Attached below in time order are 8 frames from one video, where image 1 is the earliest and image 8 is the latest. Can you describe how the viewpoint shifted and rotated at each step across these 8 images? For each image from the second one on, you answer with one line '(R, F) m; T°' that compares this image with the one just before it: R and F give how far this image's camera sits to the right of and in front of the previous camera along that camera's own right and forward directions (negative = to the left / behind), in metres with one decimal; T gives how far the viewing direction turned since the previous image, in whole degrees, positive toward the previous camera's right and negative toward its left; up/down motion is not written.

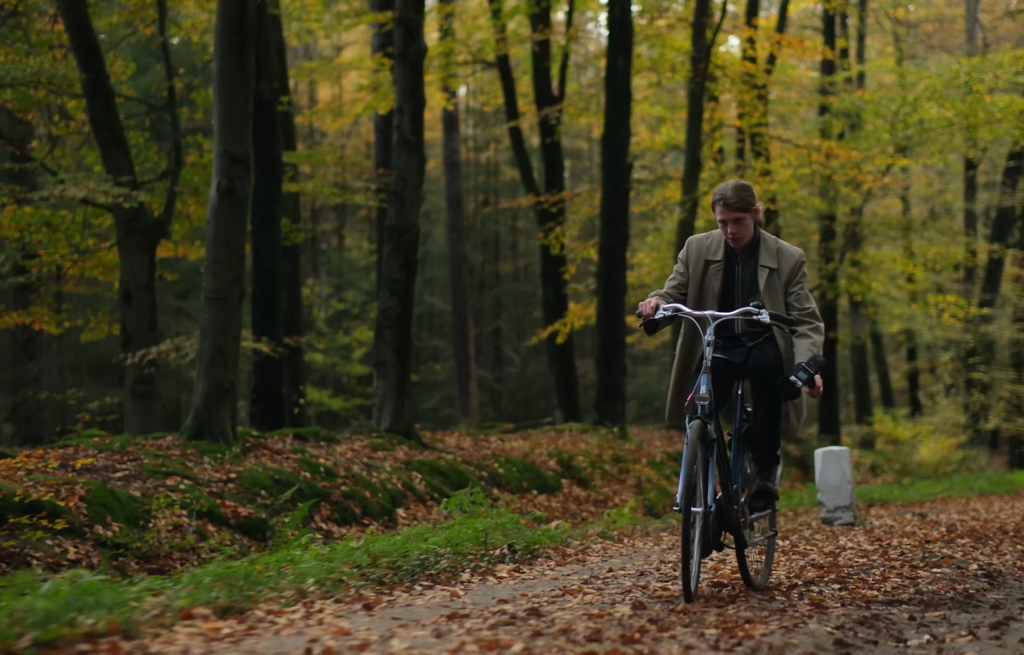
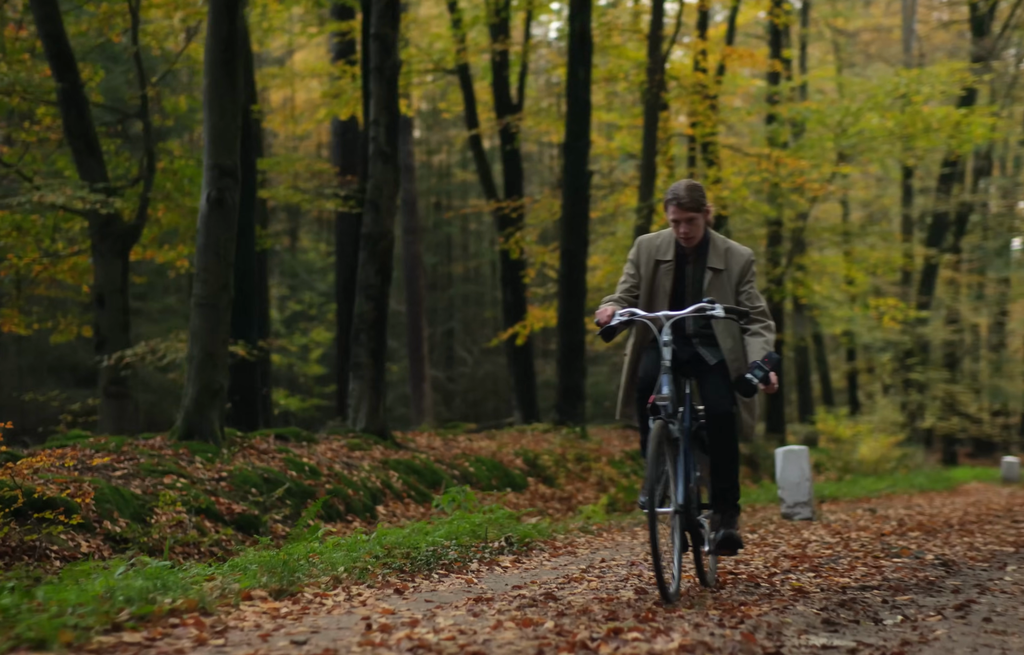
(-0.4, -0.5) m; +3°
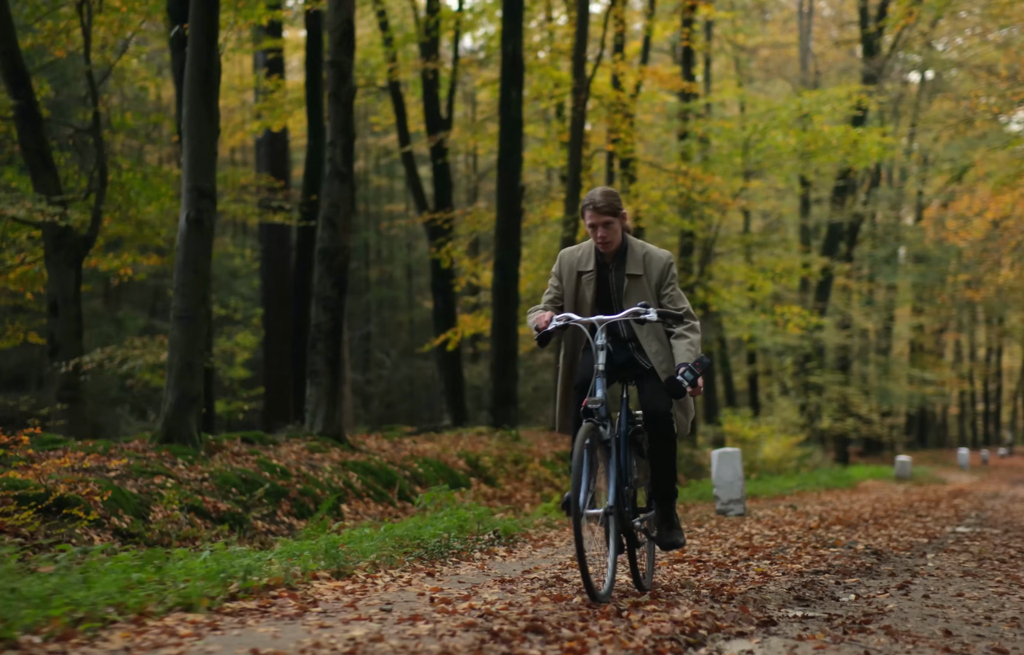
(-0.7, -0.9) m; +5°
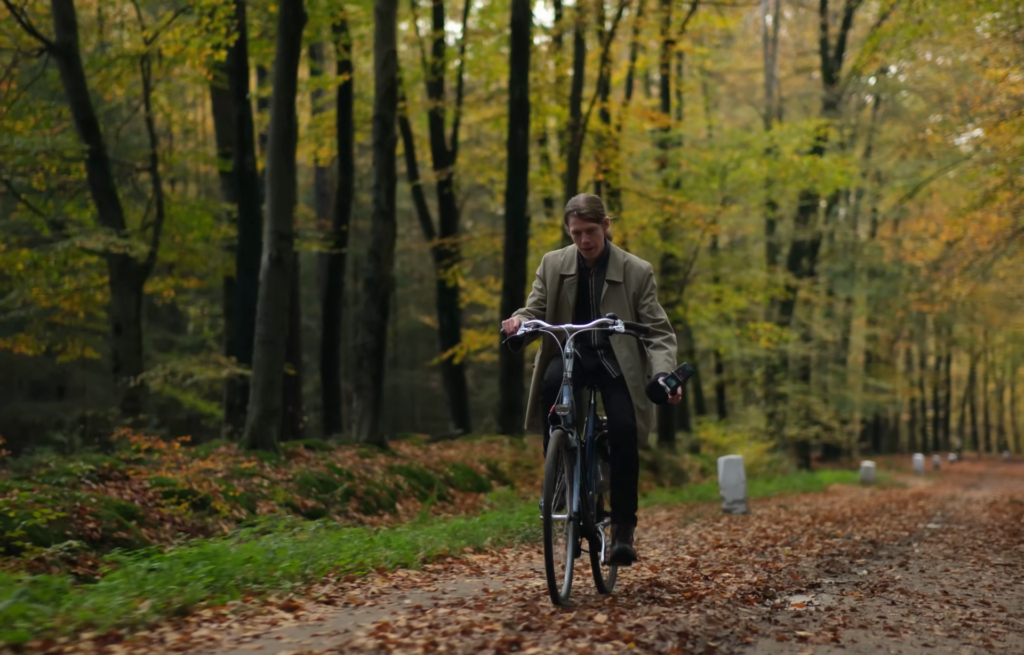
(-1.0, -1.9) m; +2°
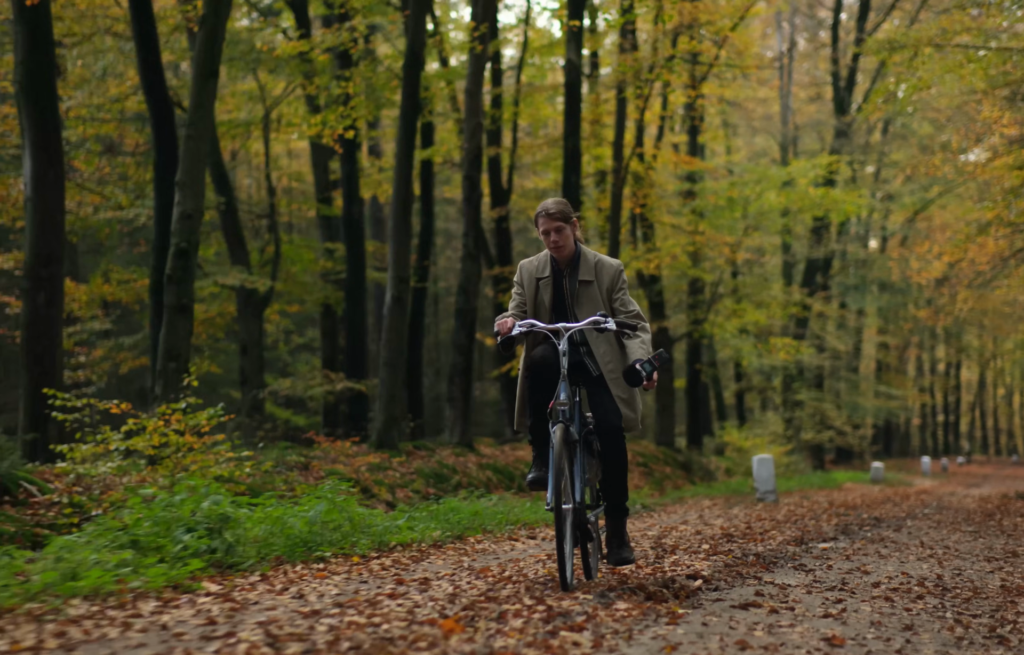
(-0.9, -3.4) m; -1°
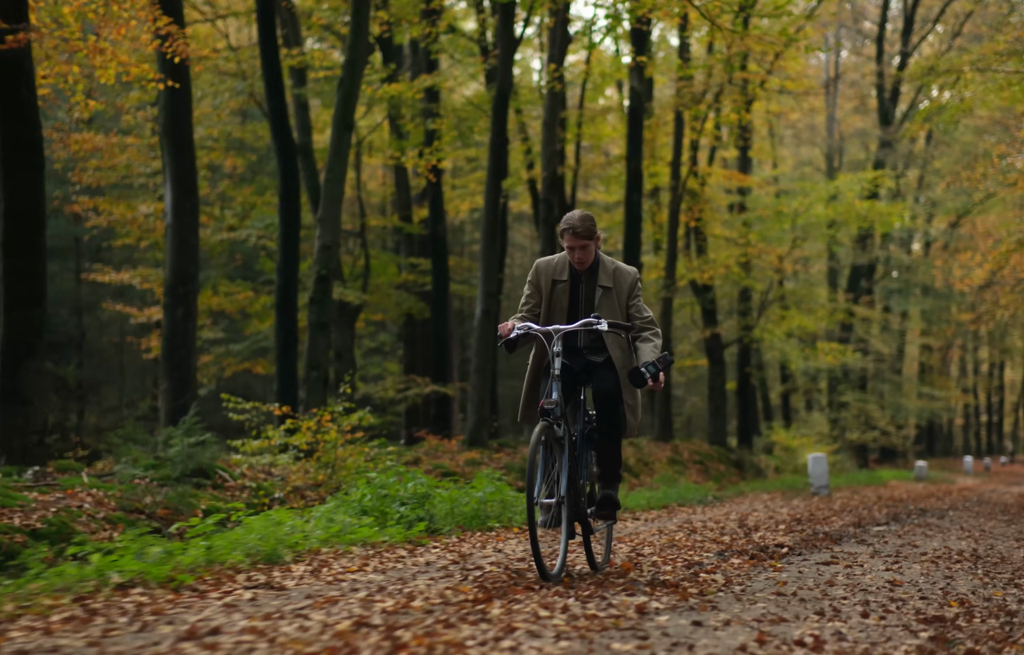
(-0.6, -1.9) m; -2°
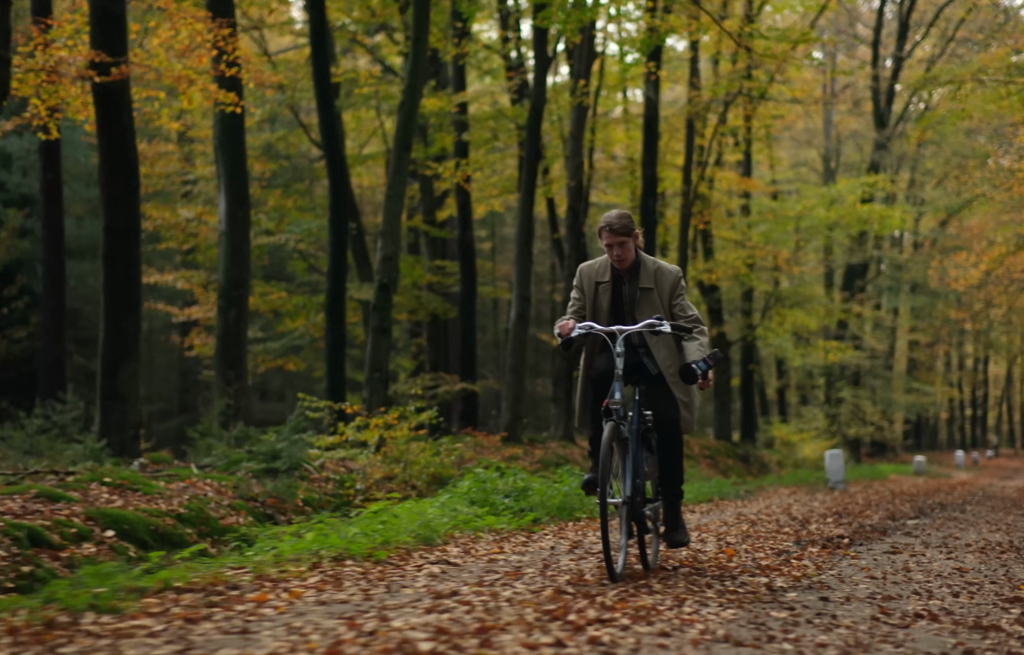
(-0.8, -1.0) m; +1°
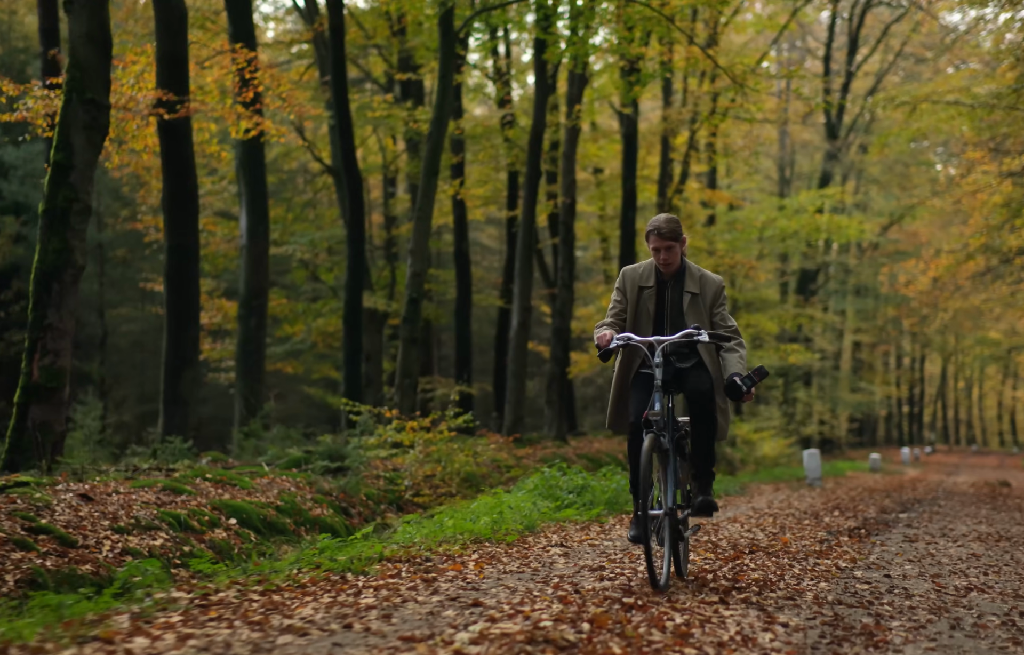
(-1.1, -1.3) m; +3°
